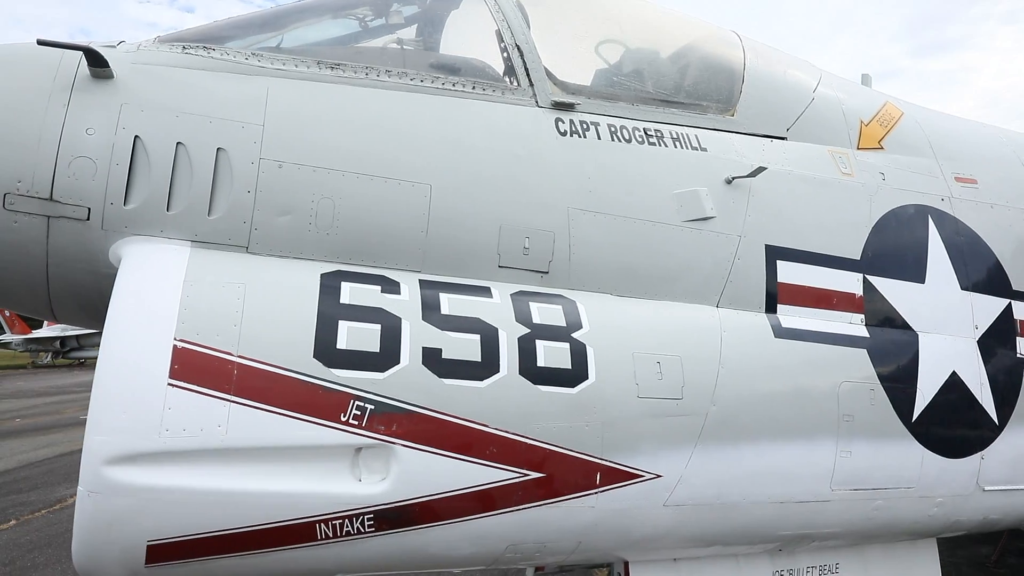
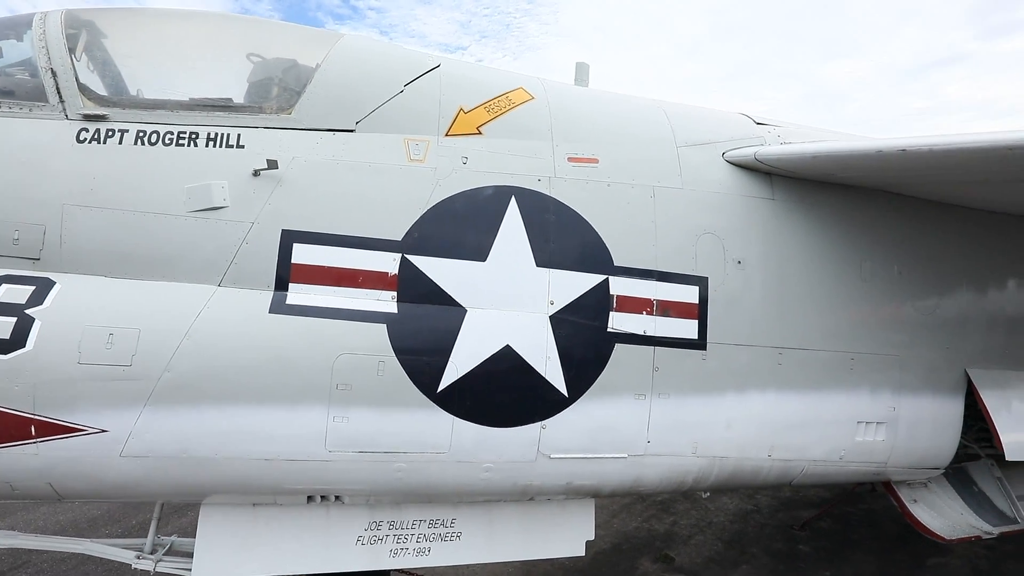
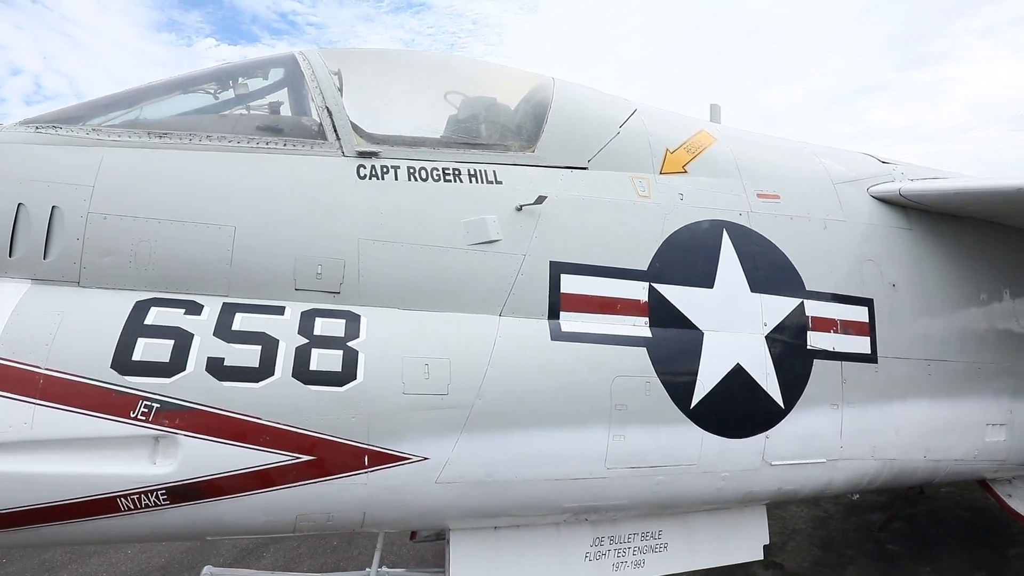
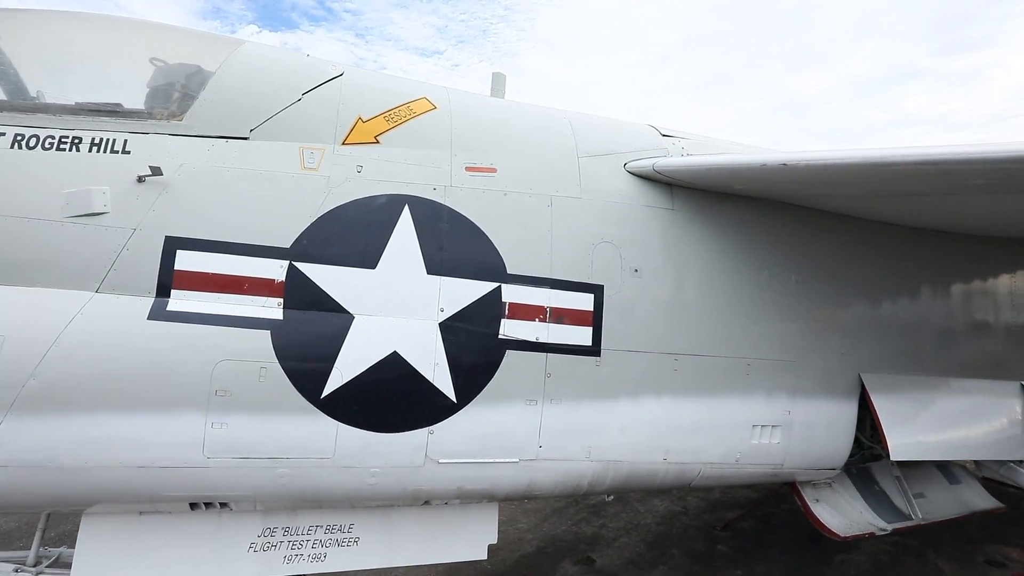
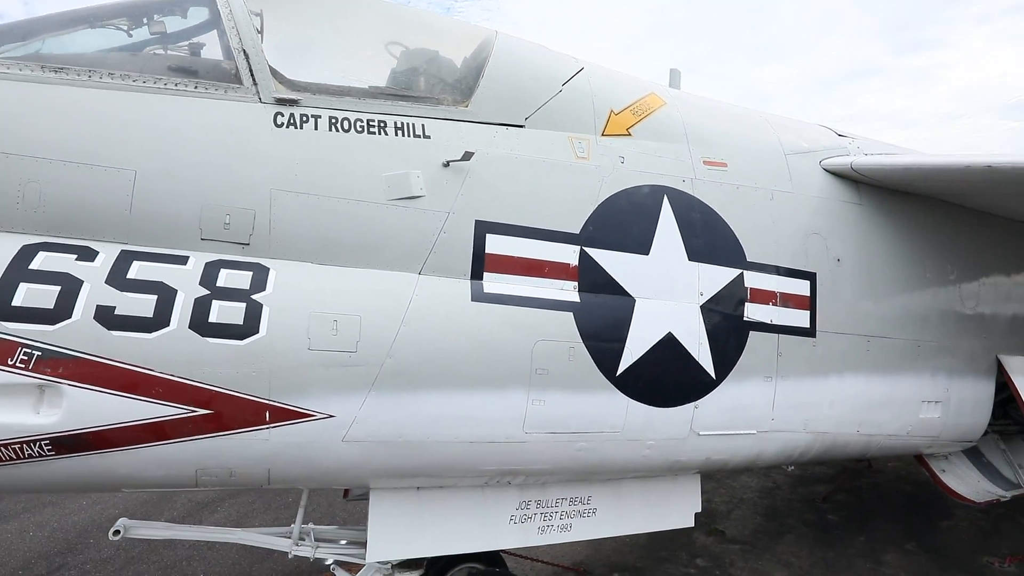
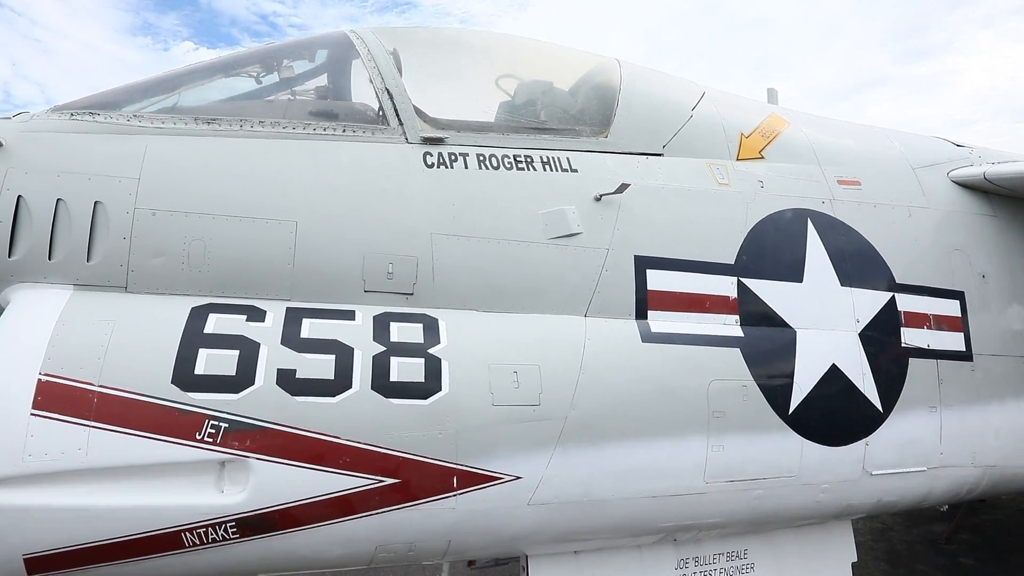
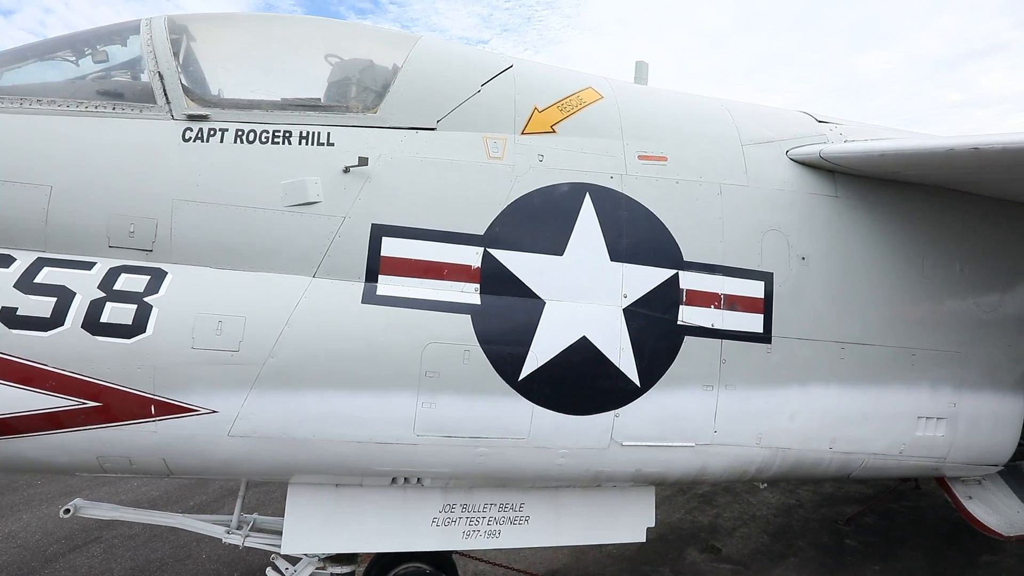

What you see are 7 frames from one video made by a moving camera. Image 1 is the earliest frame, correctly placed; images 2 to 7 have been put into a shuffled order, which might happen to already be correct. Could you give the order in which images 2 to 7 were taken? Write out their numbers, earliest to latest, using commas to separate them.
6, 3, 5, 7, 2, 4
